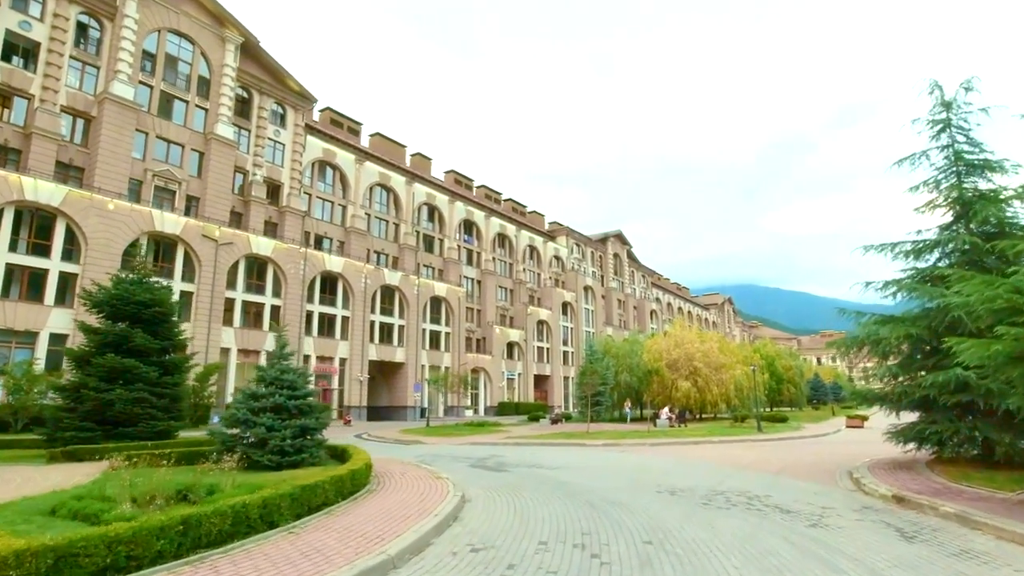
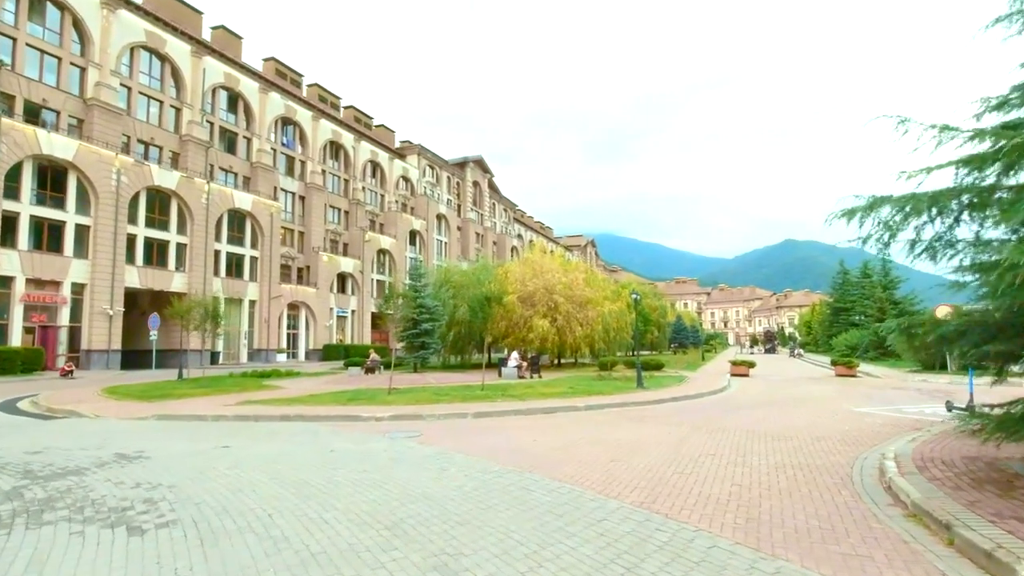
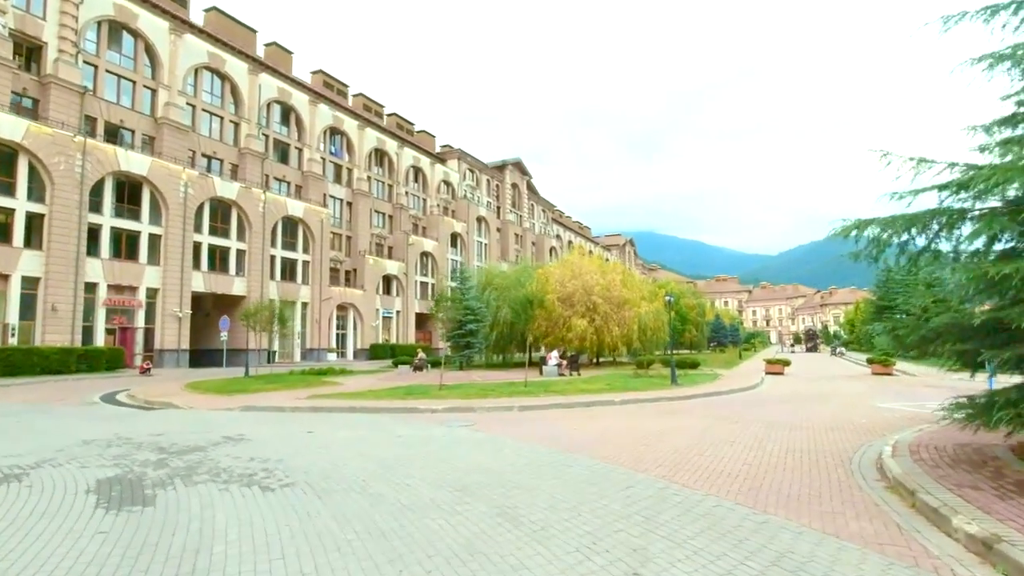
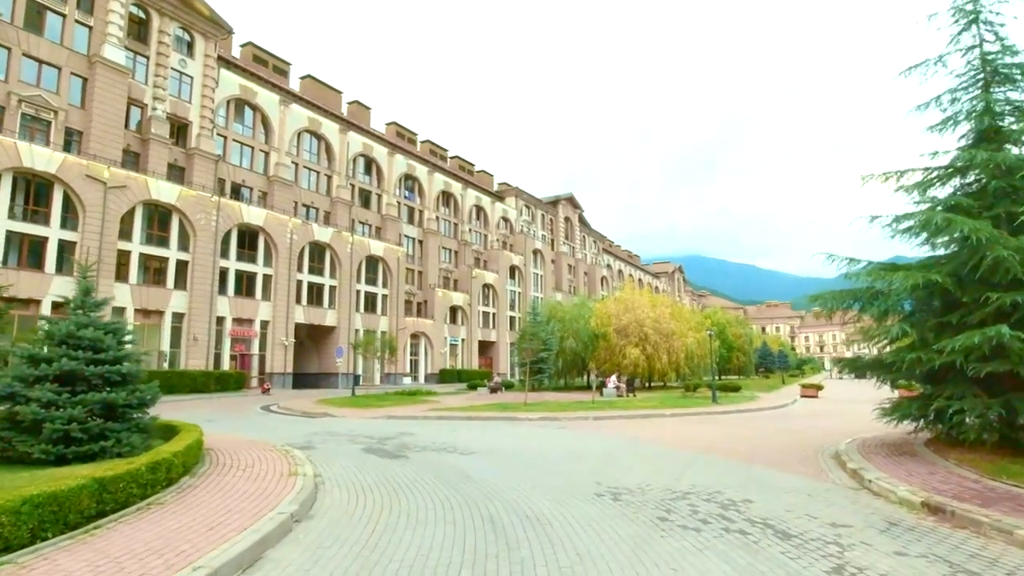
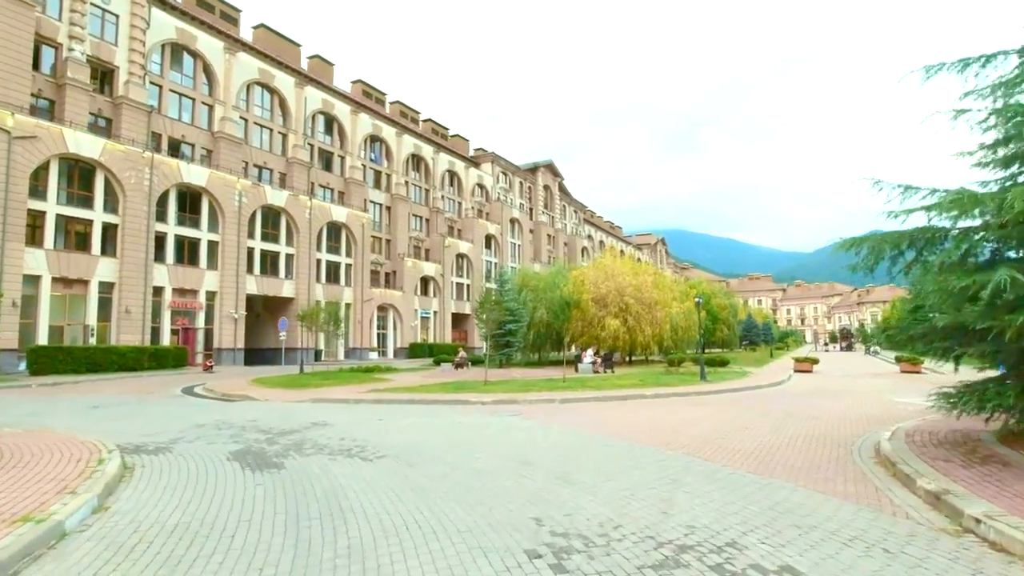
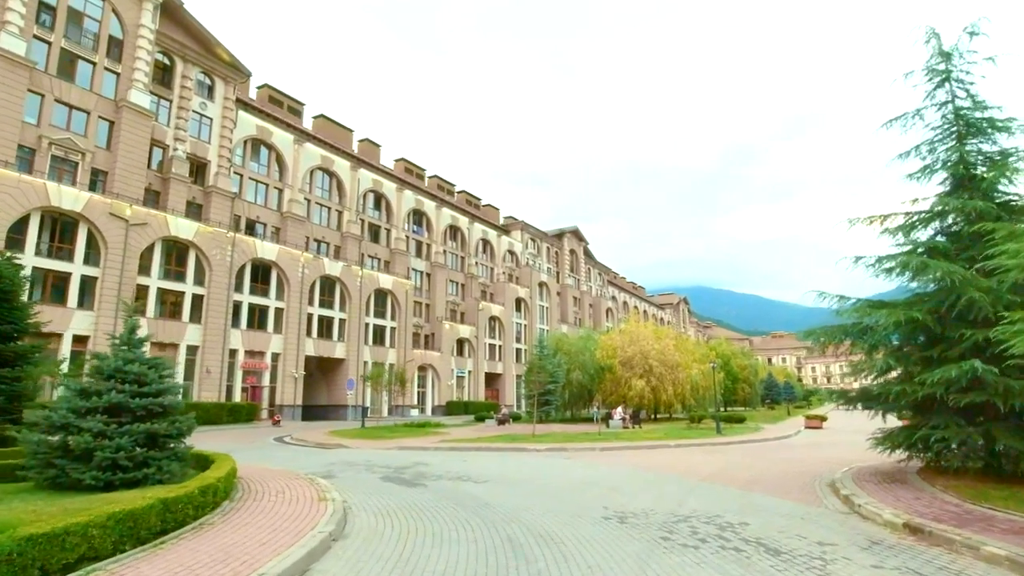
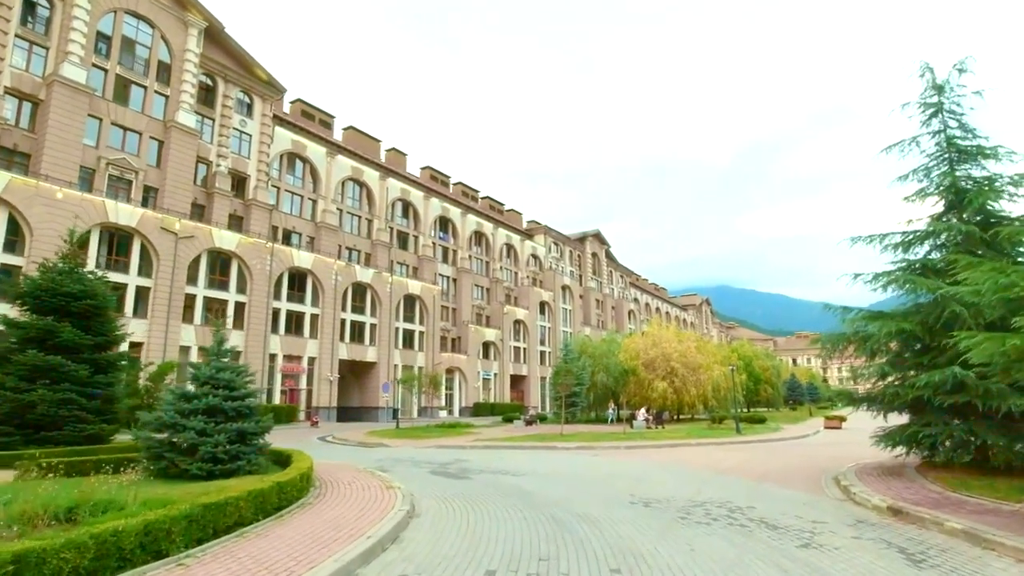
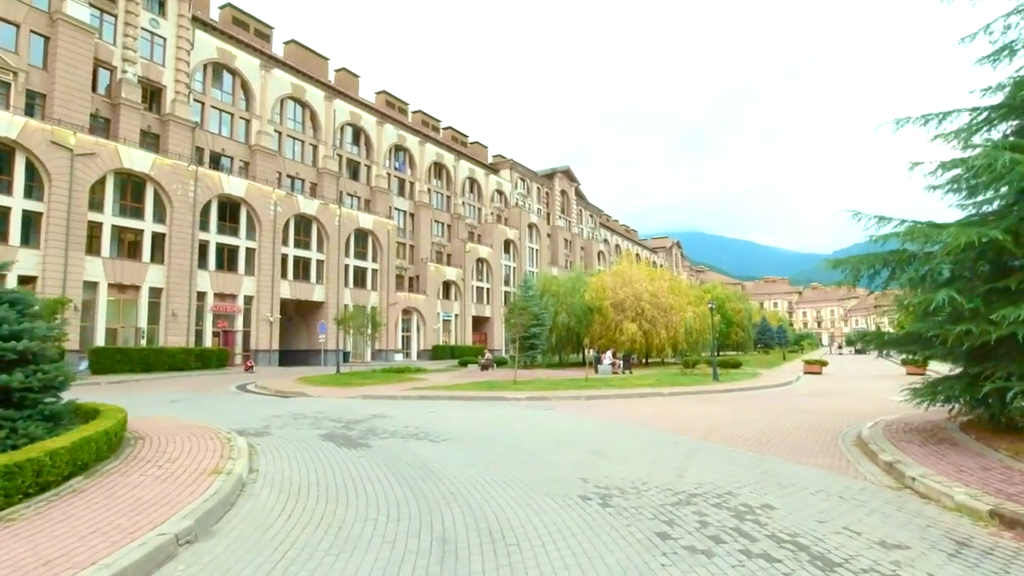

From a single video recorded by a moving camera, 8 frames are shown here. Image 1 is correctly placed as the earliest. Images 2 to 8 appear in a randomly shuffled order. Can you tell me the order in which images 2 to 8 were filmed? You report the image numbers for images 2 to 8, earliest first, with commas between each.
7, 6, 4, 8, 5, 3, 2
